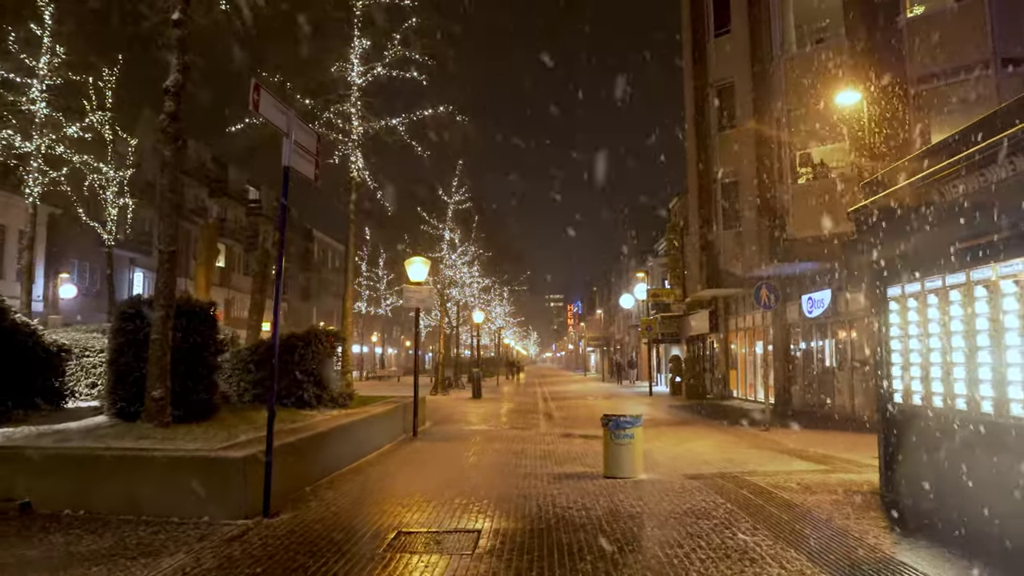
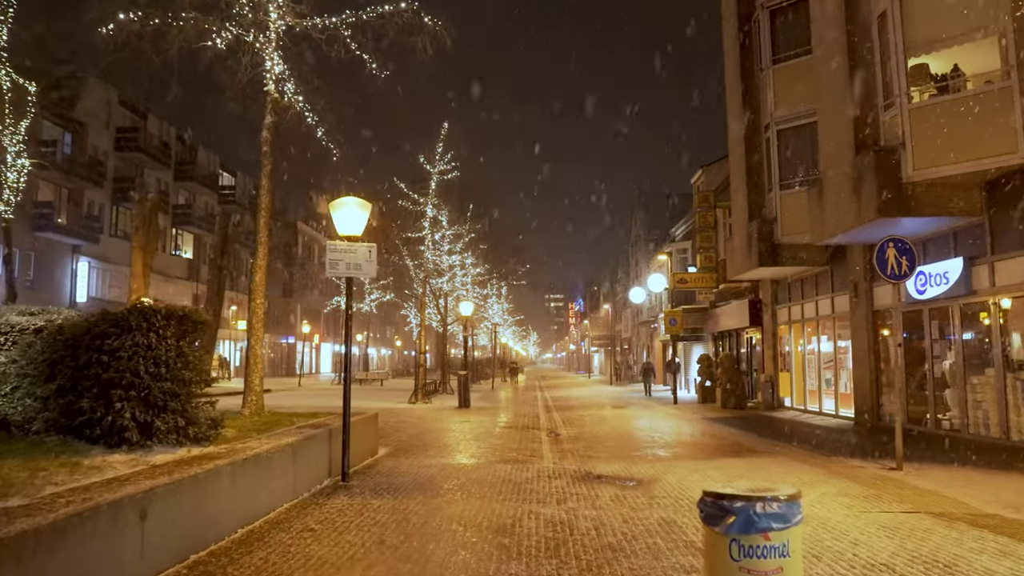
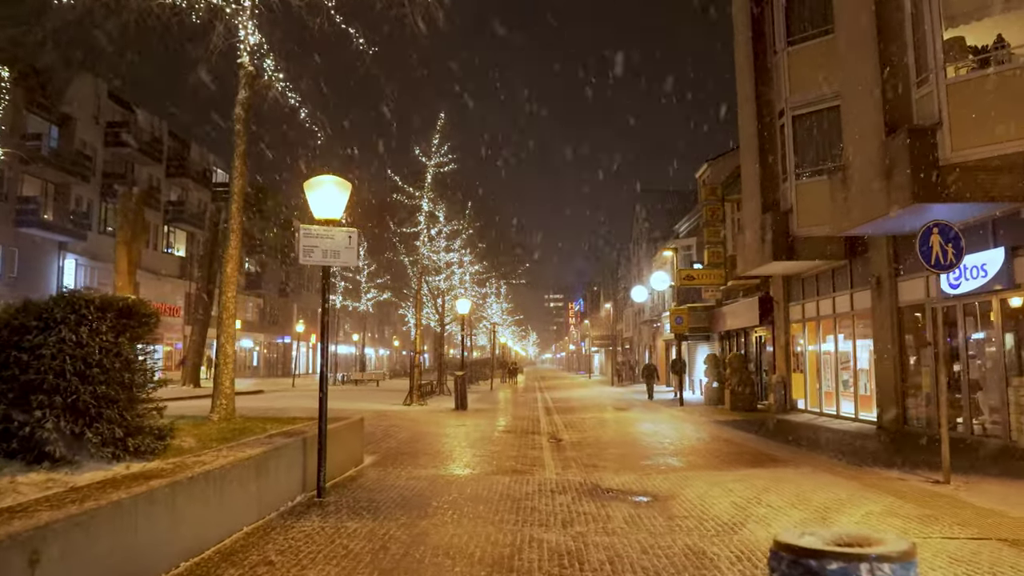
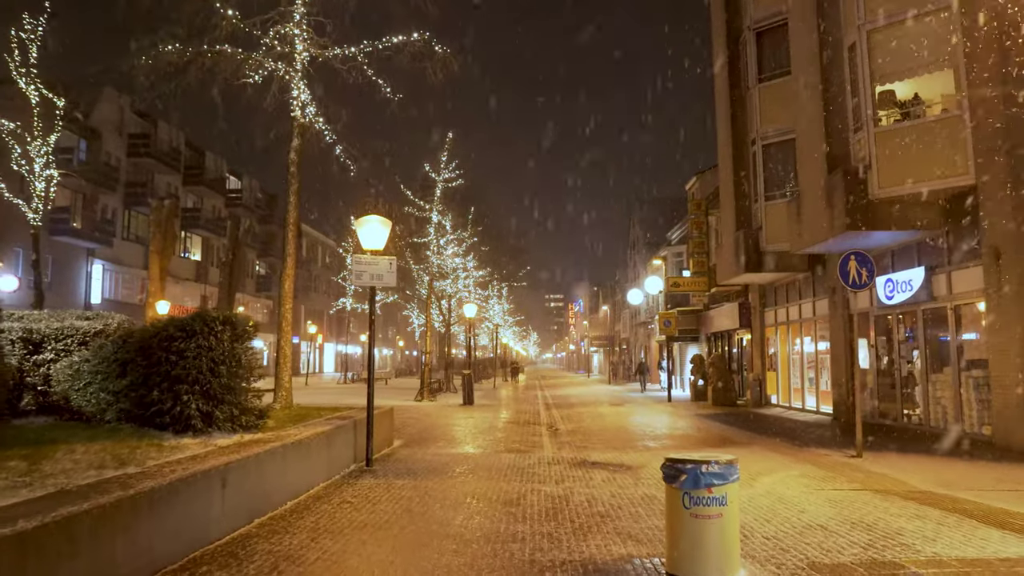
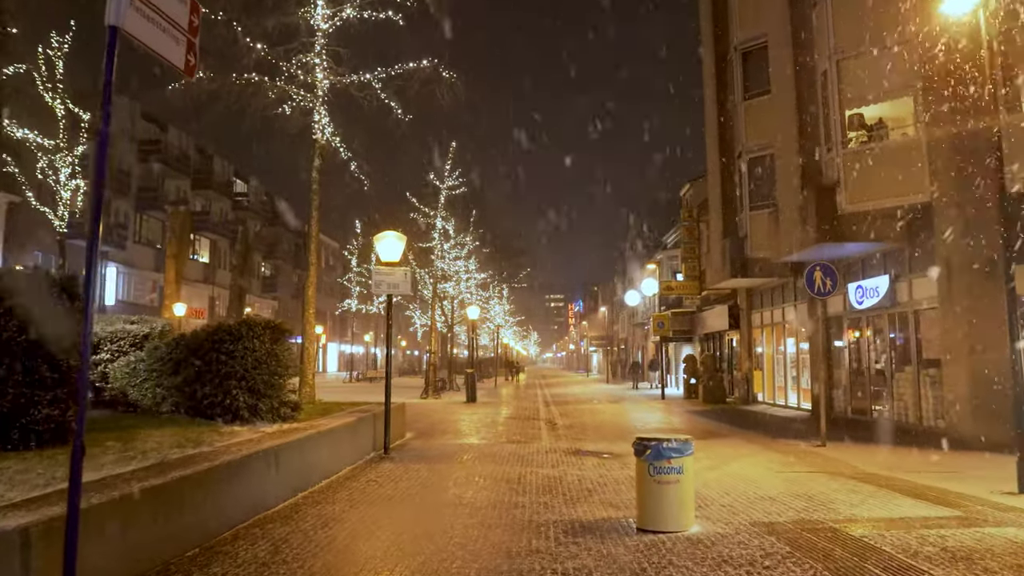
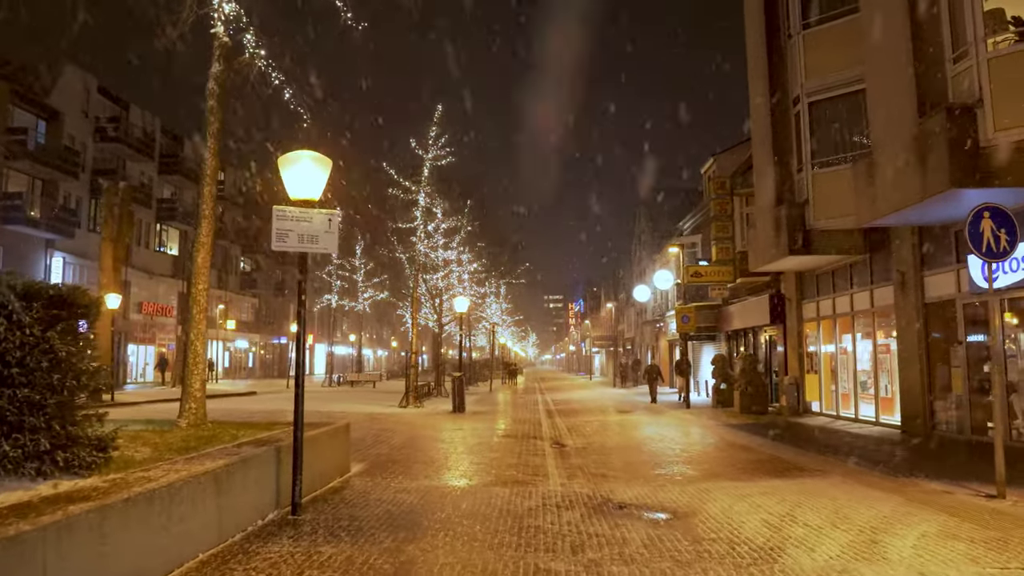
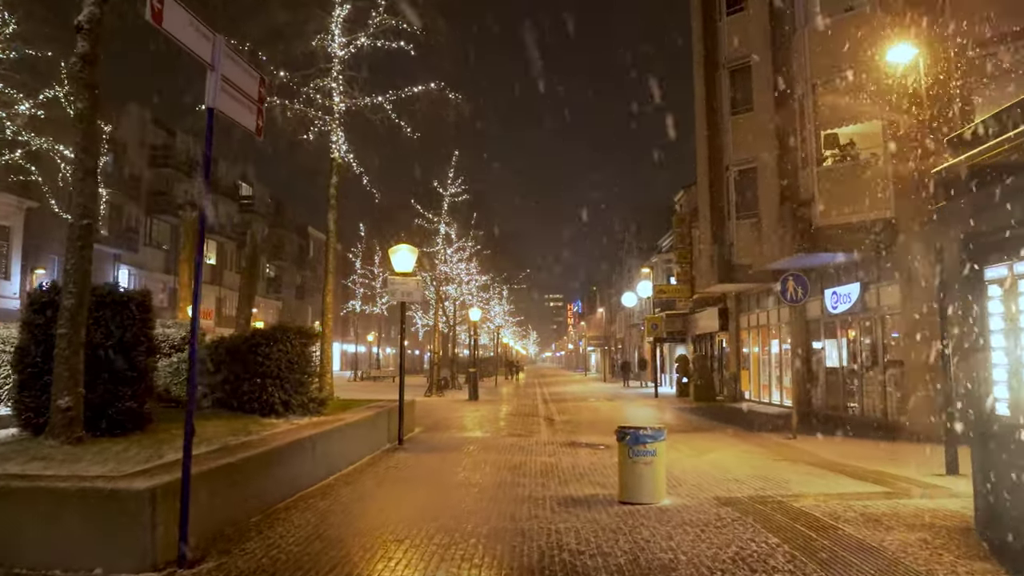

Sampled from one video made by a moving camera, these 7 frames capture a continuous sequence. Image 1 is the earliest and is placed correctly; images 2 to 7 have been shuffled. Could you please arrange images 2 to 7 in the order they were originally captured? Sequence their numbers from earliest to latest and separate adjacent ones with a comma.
7, 5, 4, 2, 3, 6
